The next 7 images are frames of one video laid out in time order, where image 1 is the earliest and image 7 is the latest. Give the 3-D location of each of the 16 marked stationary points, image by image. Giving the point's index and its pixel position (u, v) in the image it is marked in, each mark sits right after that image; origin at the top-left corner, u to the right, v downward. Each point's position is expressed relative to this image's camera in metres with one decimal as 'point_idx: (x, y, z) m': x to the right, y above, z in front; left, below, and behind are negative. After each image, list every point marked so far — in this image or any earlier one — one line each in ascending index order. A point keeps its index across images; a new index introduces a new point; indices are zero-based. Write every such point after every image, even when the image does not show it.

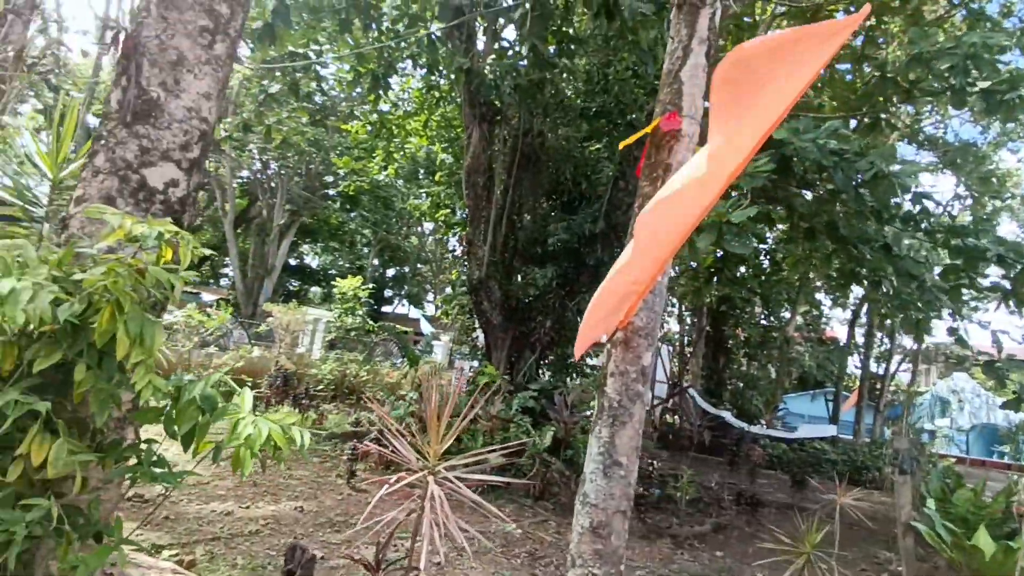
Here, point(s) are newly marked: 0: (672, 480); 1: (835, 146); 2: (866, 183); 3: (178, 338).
0: (+1.8, -2.2, +6.6) m
1: (+2.8, +1.2, +5.0) m
2: (+3.1, +0.9, +5.1) m
3: (-5.6, -0.8, +9.8) m
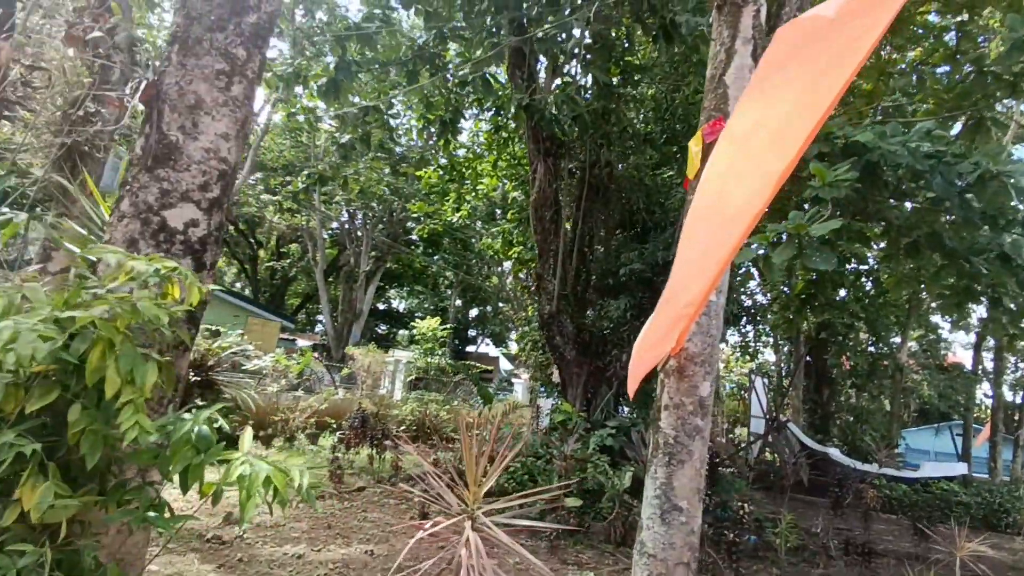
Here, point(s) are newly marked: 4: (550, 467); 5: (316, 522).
0: (+2.6, -2.4, +6.0) m
1: (+3.3, +1.1, +4.6) m
2: (+3.6, +0.8, +4.6) m
3: (-4.3, -1.7, +10.3) m
4: (+0.4, -2.0, +6.6) m
5: (-2.0, -2.3, +5.8) m
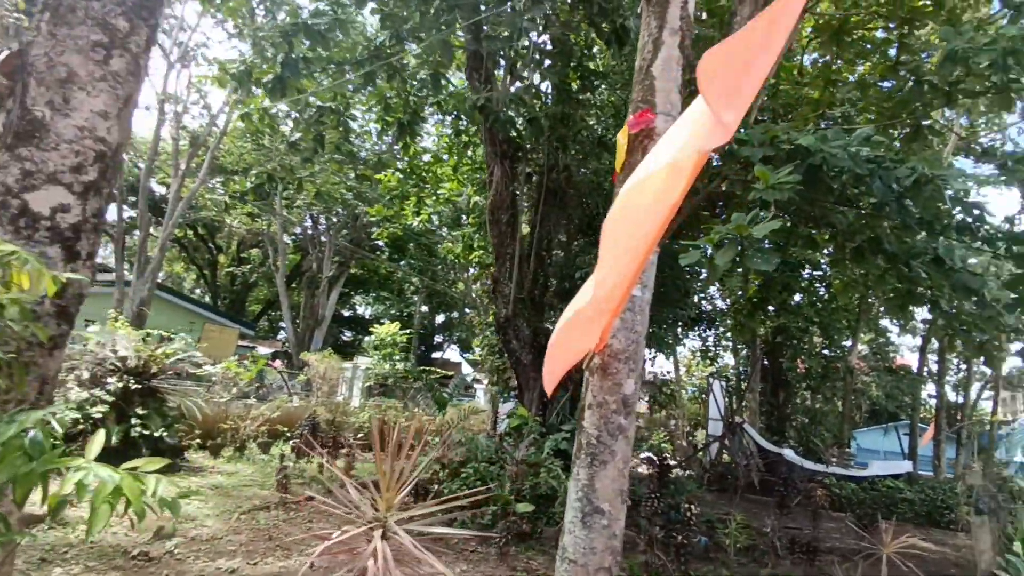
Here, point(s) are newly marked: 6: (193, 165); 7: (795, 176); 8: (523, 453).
0: (+2.1, -2.5, +6.0) m
1: (+2.9, +1.1, +4.7) m
2: (+3.2, +0.8, +4.7) m
3: (-5.0, -1.7, +10.0) m
4: (-0.1, -2.1, +6.5) m
5: (-2.4, -2.3, +5.6) m
6: (-10.0, +3.9, +18.5) m
7: (+1.9, +0.8, +4.0) m
8: (+0.1, -1.8, +6.5) m
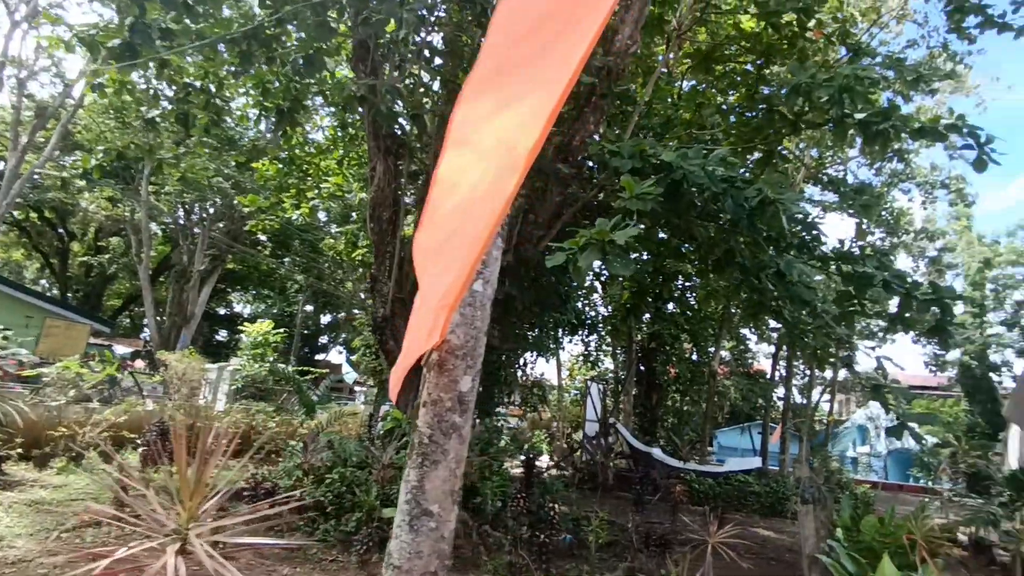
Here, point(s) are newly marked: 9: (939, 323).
0: (+0.8, -2.5, +6.2) m
1: (+1.8, +1.0, +5.1) m
2: (+2.1, +0.7, +5.2) m
3: (-7.0, -1.6, +8.8) m
4: (-1.5, -2.0, +6.3) m
5: (-3.6, -2.2, +4.9) m
6: (-13.3, +4.2, +16.3) m
7: (+1.1, +0.7, +4.2) m
8: (-1.3, -1.8, +6.3) m
9: (+4.0, -0.3, +5.5) m
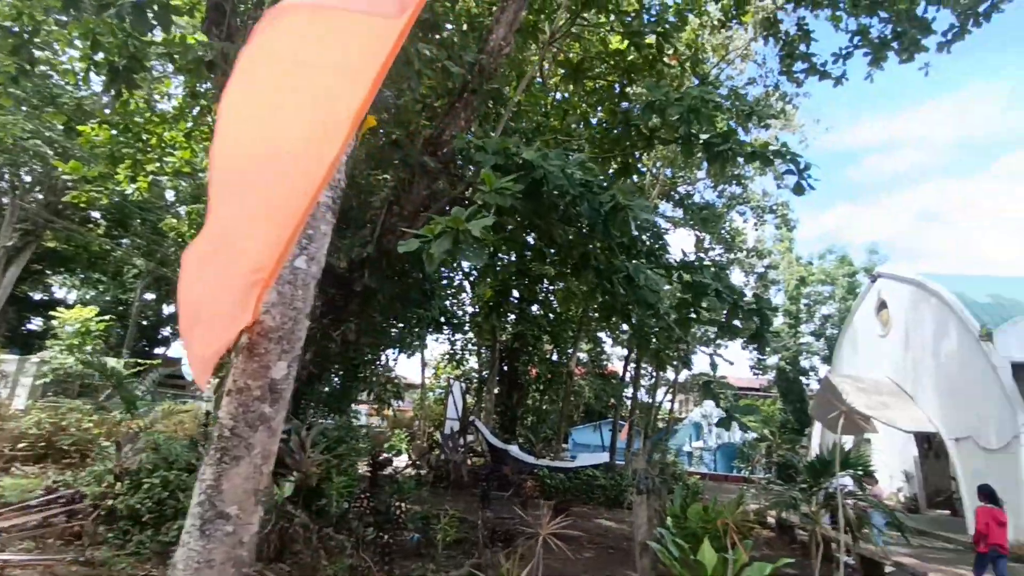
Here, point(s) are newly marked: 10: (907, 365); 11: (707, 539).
0: (-0.8, -2.5, +6.1) m
1: (+0.6, +1.0, +5.3) m
2: (+0.9, +0.7, +5.4) m
3: (-8.9, -1.1, +7.0) m
4: (-3.0, -1.9, +5.7) m
5: (-4.8, -2.0, +3.9) m
6: (-16.4, +4.9, +12.9) m
7: (0.0, +0.8, +4.3) m
8: (-2.8, -1.7, +5.8) m
9: (+2.6, -0.4, +6.1) m
10: (+8.5, -1.7, +12.6) m
11: (+1.5, -2.0, +4.6) m
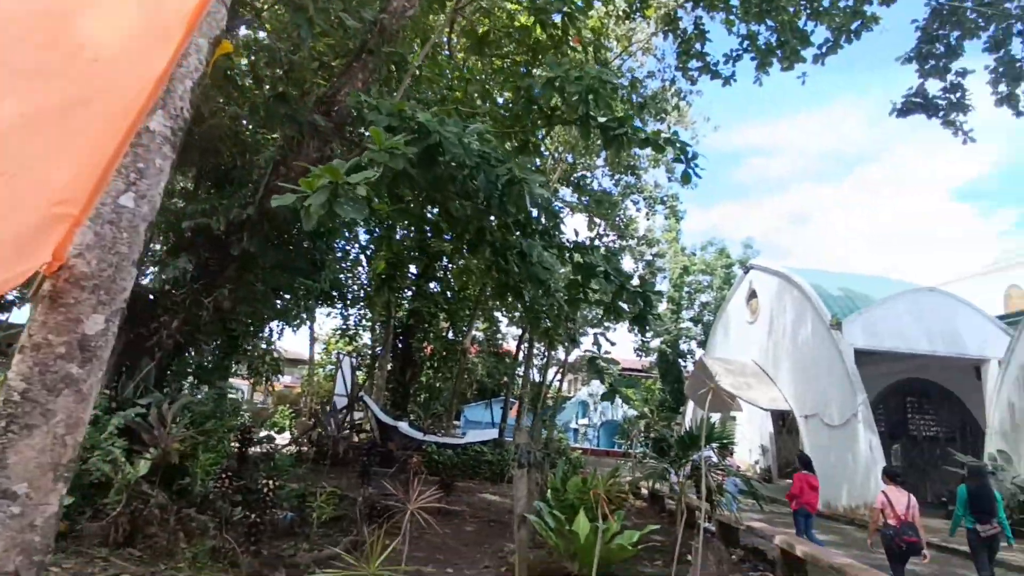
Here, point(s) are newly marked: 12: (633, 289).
0: (-2.0, -2.1, +5.9) m
1: (-0.3, +1.2, +5.2) m
2: (-0.1, +0.9, +5.4) m
3: (-10.0, -0.5, +5.3) m
4: (-4.1, -1.5, +5.0) m
5: (-5.5, -1.6, +3.0) m
6: (-18.2, +6.1, +9.6) m
7: (-0.7, +1.0, +4.1) m
8: (-3.9, -1.3, +5.2) m
9: (+1.4, -0.2, +6.4) m
10: (+6.1, -1.5, +13.8) m
11: (+0.6, -1.8, +4.8) m
12: (+1.3, 0.0, +6.3) m
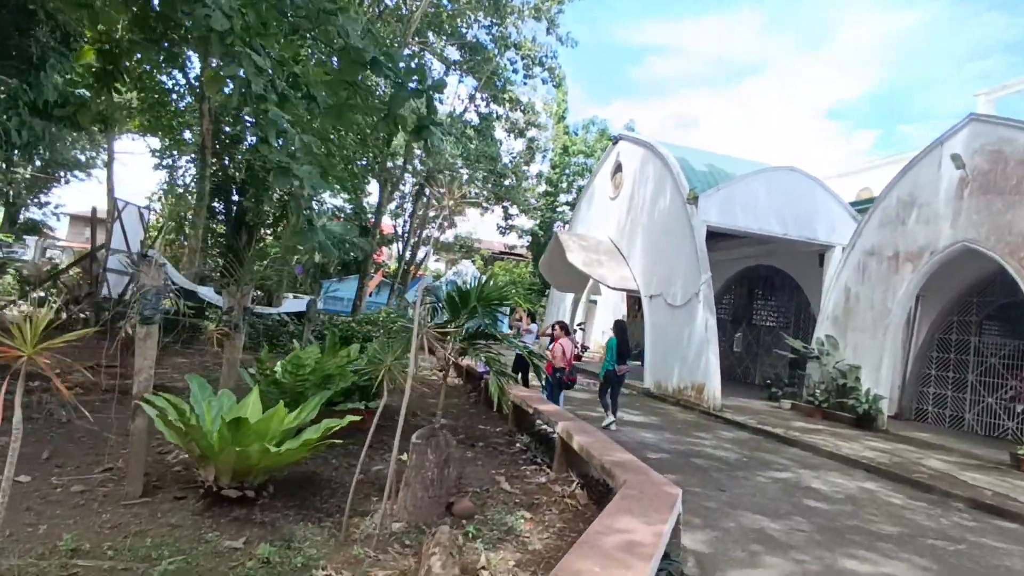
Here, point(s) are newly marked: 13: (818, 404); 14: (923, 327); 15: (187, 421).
0: (-4.1, -0.5, +3.8) m
1: (-2.0, +2.6, +2.8) m
2: (-1.9, +2.3, +3.1) m
3: (-11.8, +1.3, +1.4) m
4: (-6.0, 0.0, +2.5) m
5: (-7.0, -0.4, +0.2) m
6: (-20.0, +9.0, +2.9) m
7: (-2.3, +2.1, +1.7) m
8: (-5.8, +0.2, +2.6) m
9: (-0.7, +1.3, +4.5) m
10: (+2.5, +1.3, +12.8) m
11: (-1.4, -0.6, +3.2) m
12: (-0.8, +1.5, +4.4) m
13: (+4.9, -1.9, +9.4) m
14: (+6.5, -0.6, +9.2) m
15: (-1.4, -0.6, +2.7) m
